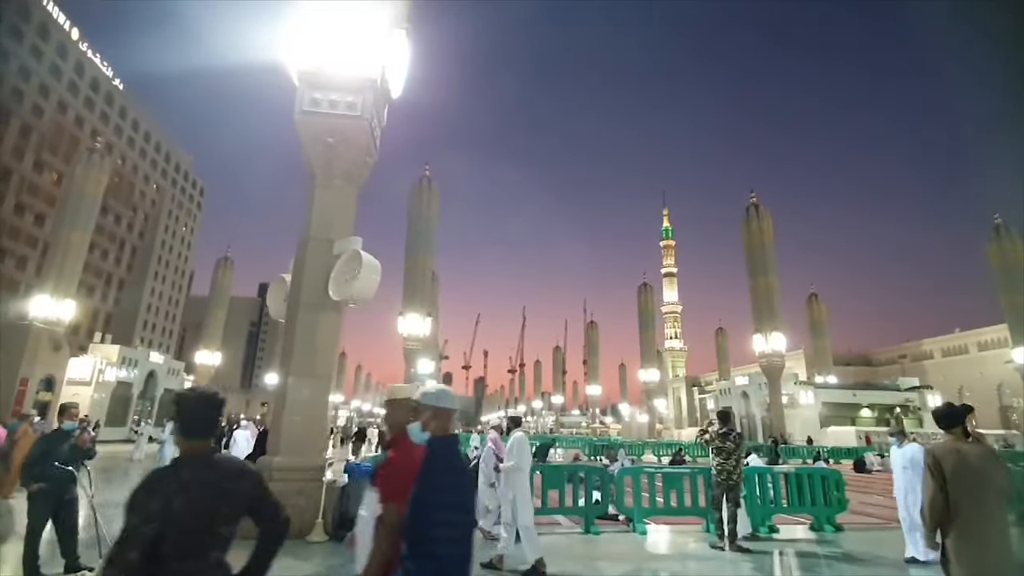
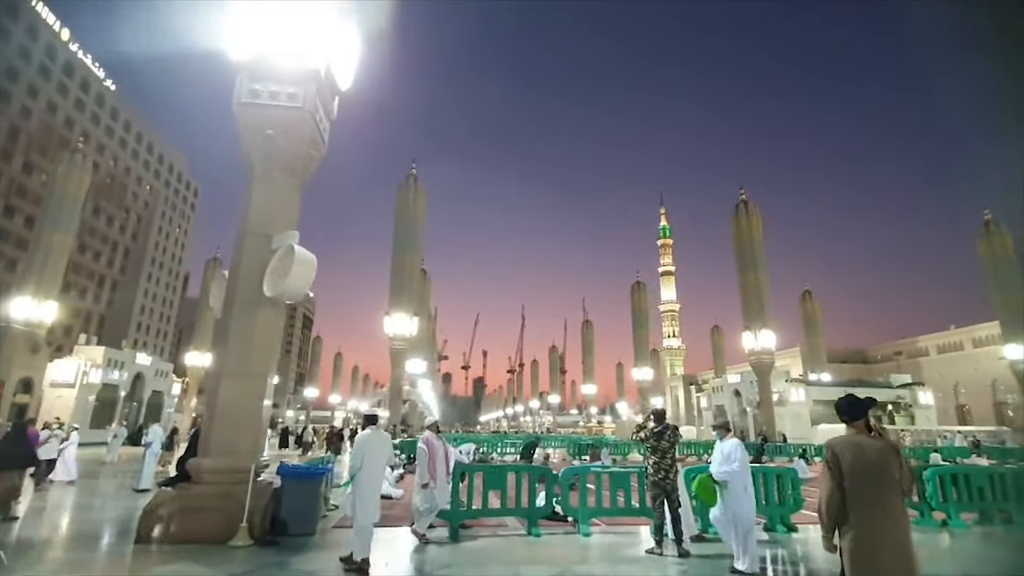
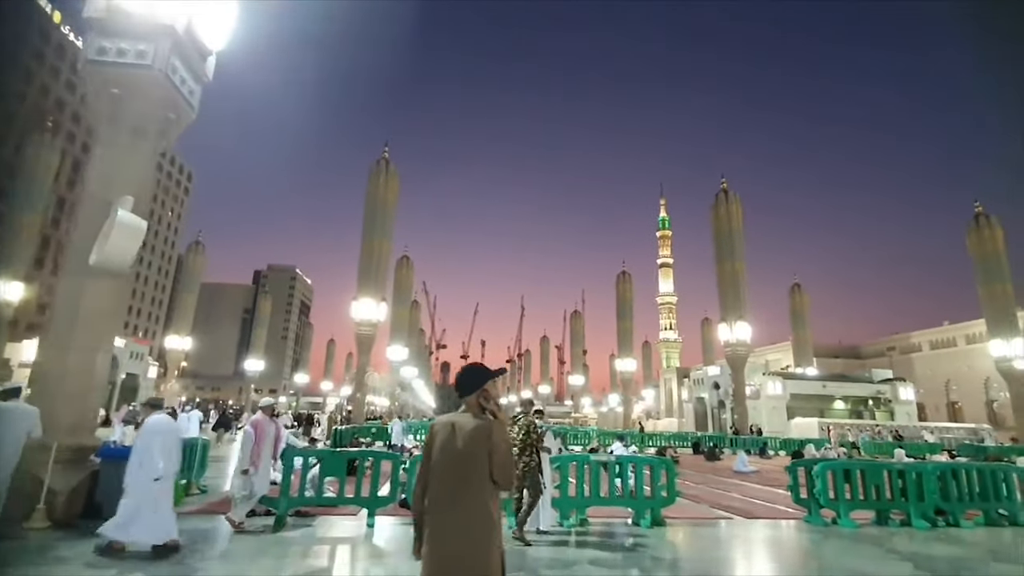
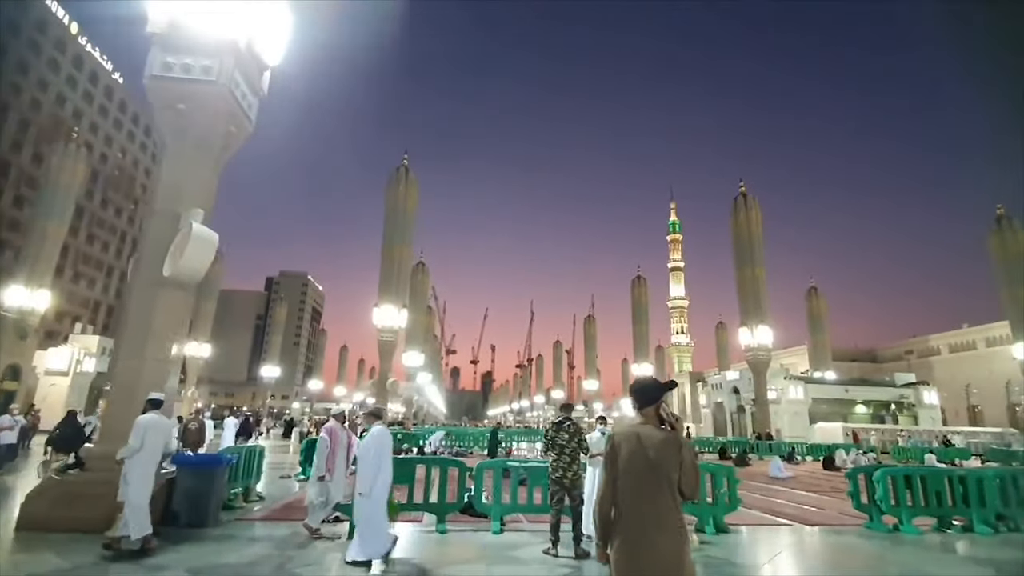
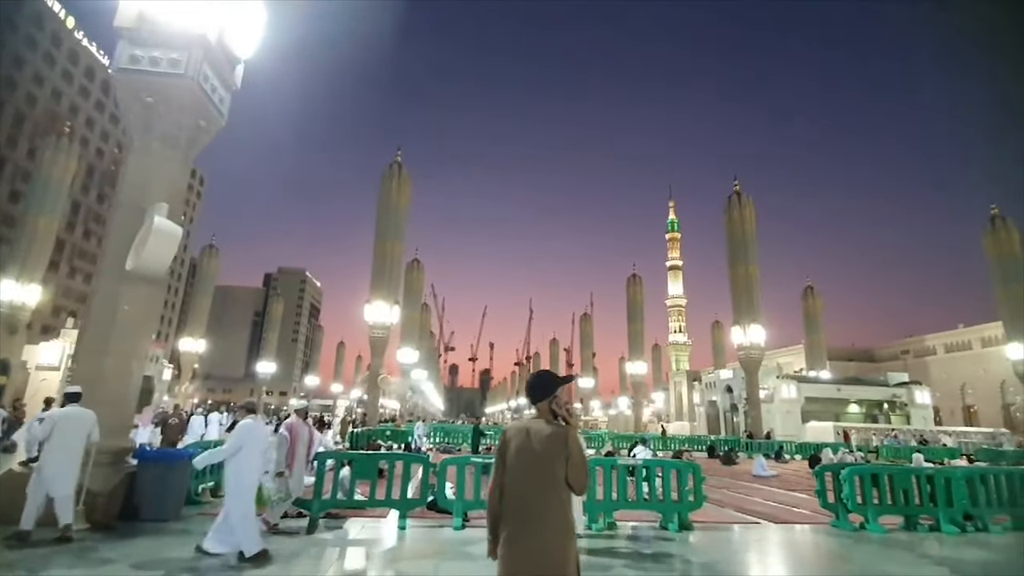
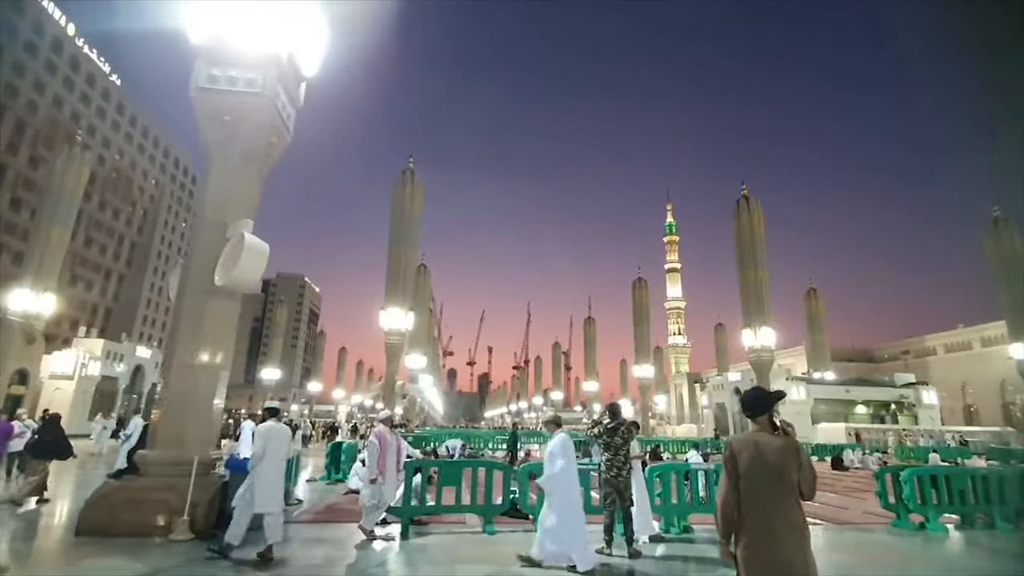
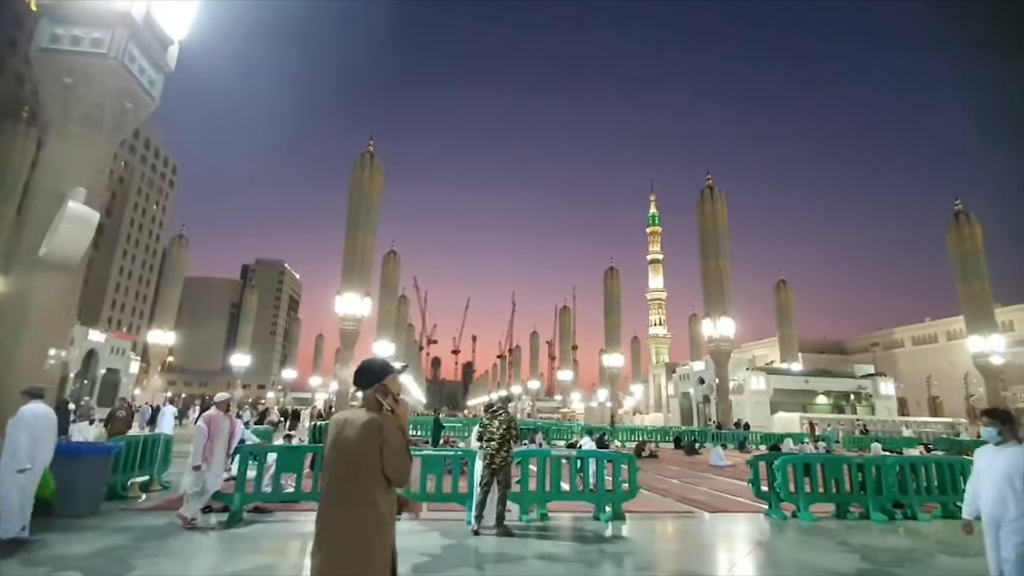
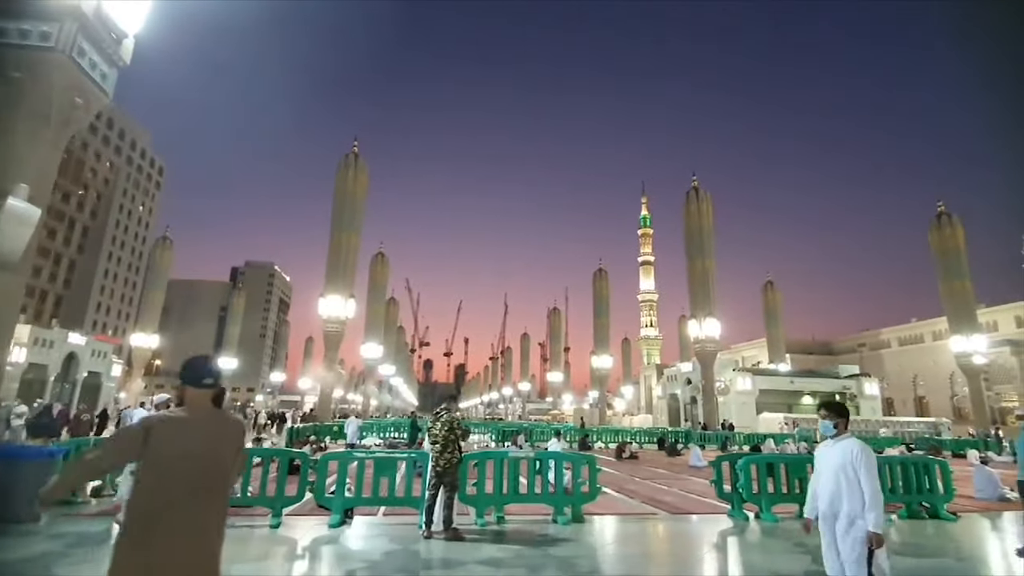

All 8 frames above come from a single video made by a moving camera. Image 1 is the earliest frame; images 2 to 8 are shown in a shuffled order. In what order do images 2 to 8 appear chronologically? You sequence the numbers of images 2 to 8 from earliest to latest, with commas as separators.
2, 6, 4, 5, 3, 7, 8
